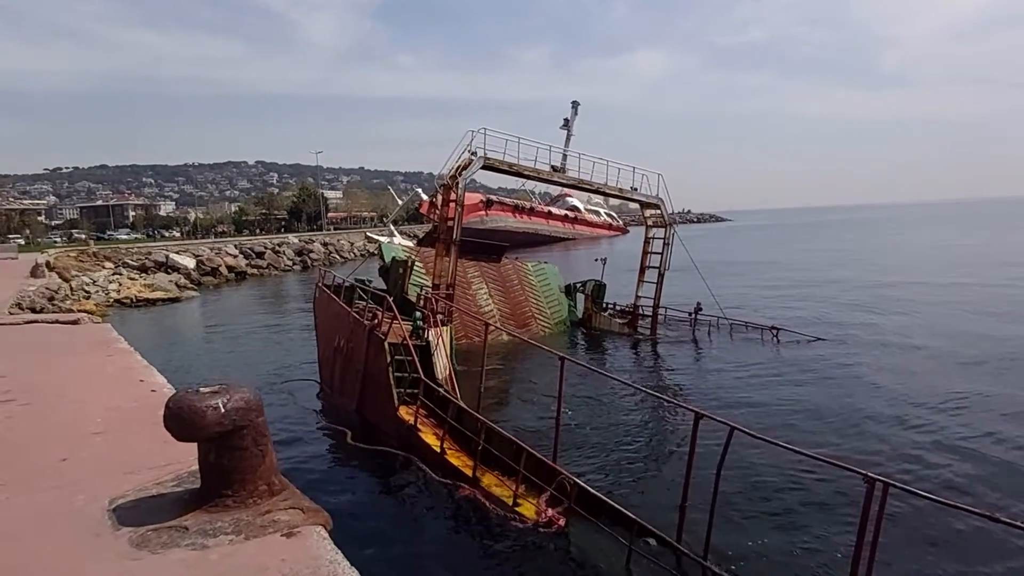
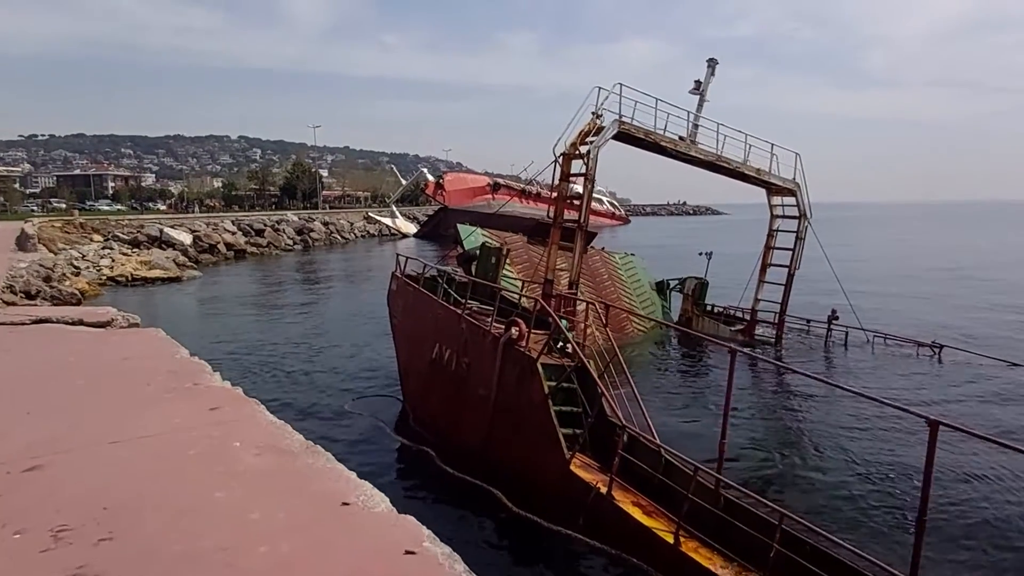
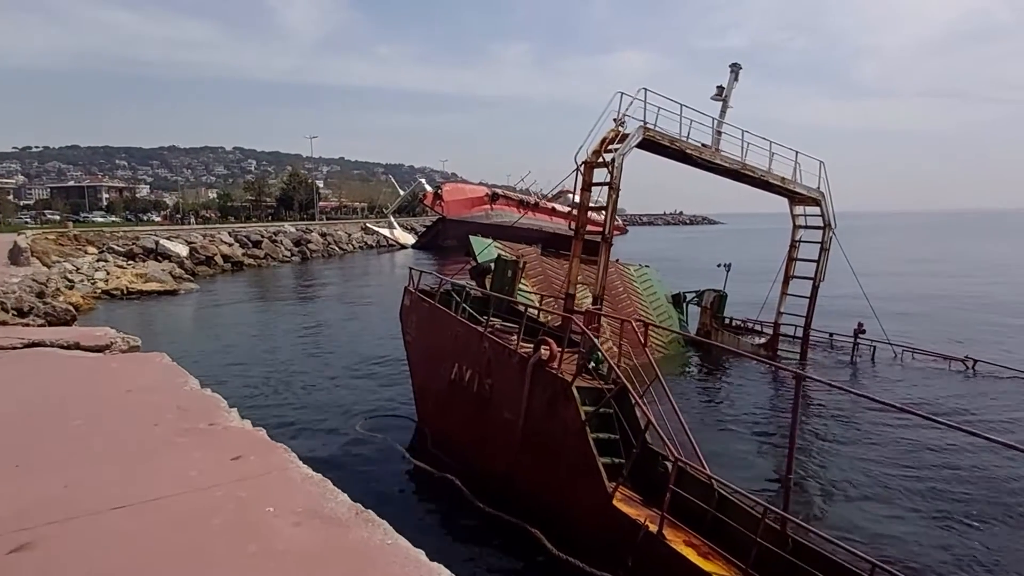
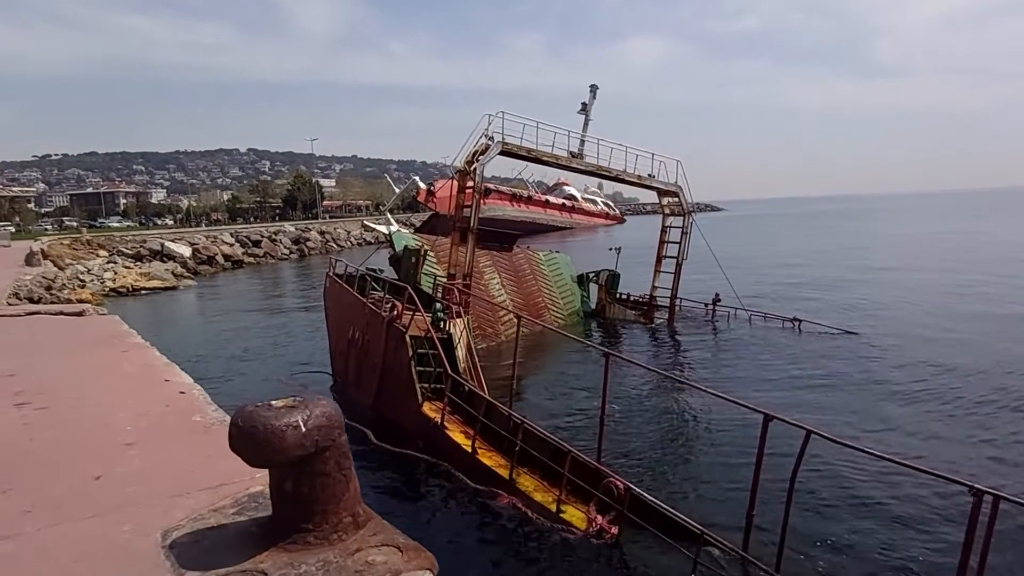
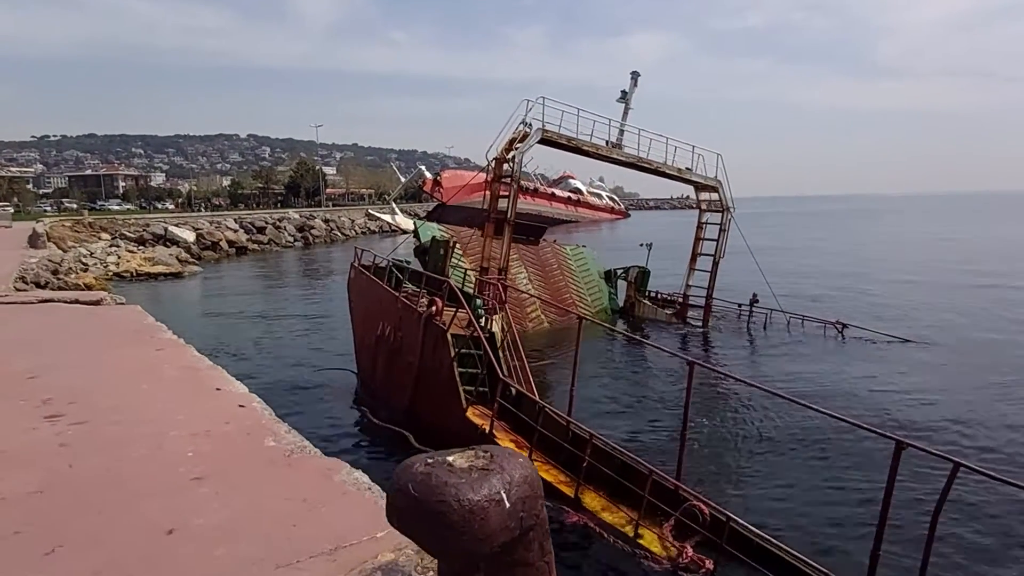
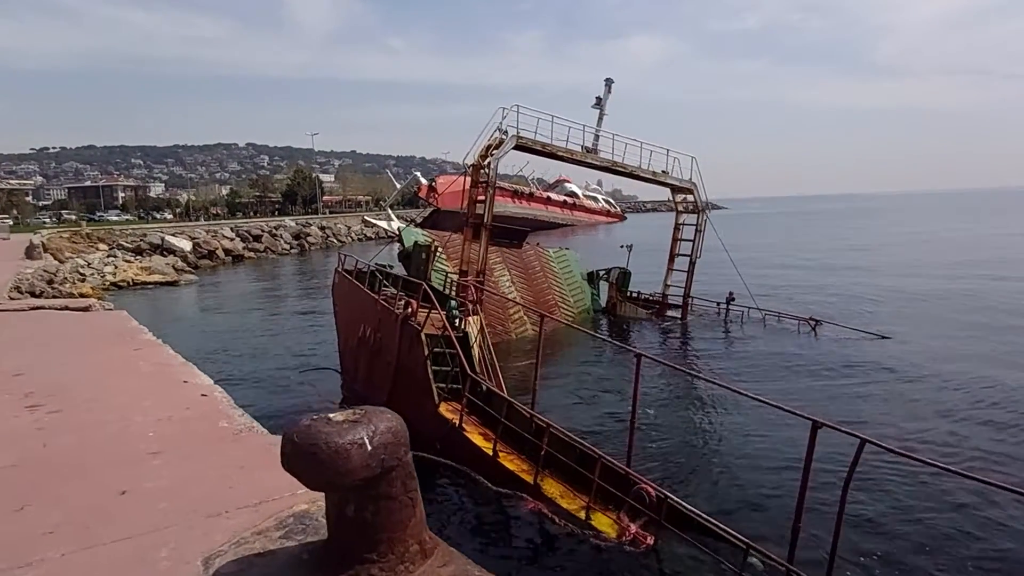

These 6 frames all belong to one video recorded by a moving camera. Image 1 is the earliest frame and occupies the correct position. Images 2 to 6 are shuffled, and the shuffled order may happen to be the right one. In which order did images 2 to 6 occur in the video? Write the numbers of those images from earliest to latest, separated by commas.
4, 6, 5, 2, 3
